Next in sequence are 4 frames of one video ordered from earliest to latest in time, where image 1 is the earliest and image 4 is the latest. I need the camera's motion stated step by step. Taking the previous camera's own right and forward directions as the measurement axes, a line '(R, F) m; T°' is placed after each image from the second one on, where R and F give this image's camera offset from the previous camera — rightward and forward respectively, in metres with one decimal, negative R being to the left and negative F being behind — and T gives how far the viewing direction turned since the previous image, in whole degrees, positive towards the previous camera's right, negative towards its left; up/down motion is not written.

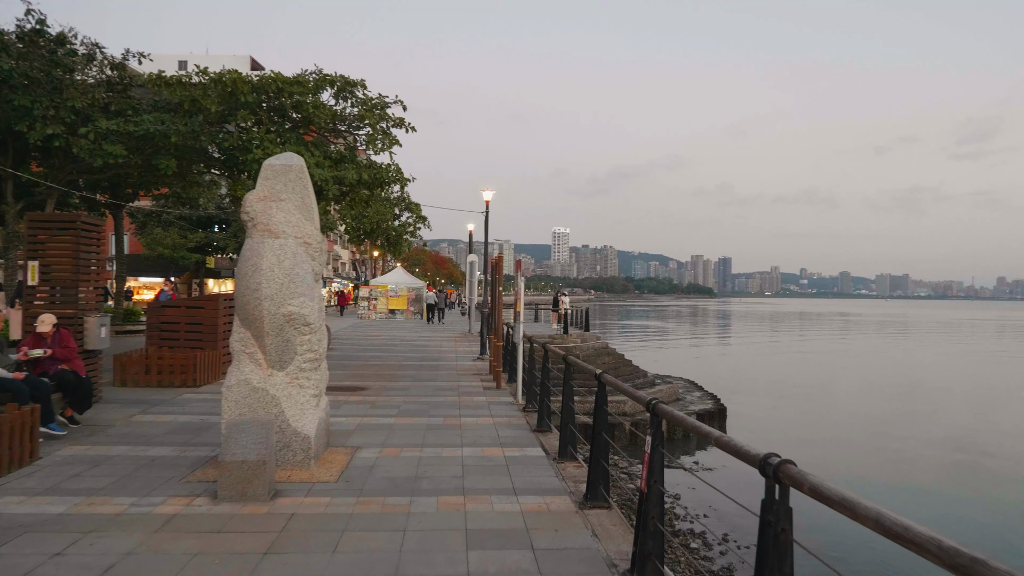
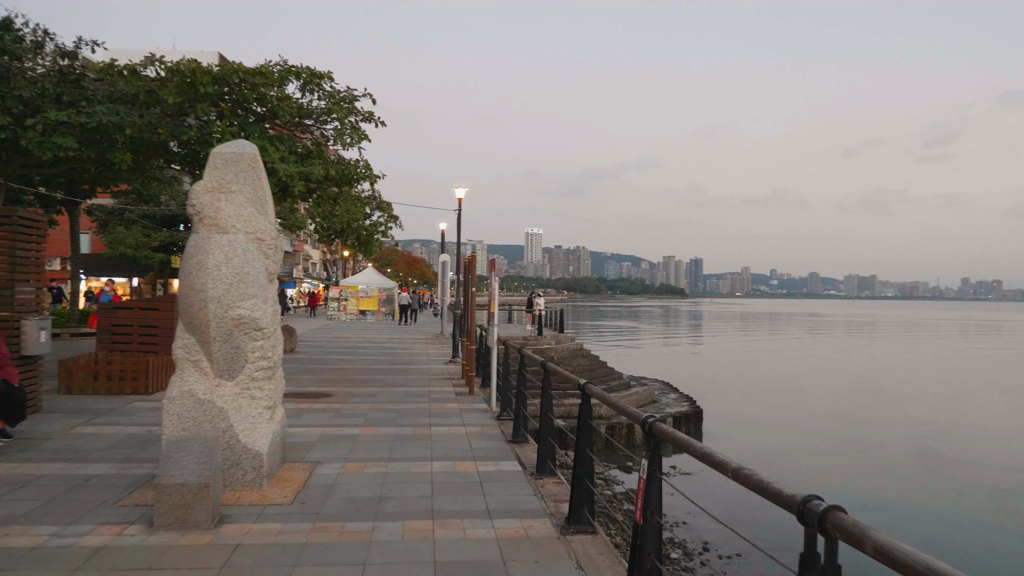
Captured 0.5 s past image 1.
(0.0, +0.6) m; +2°
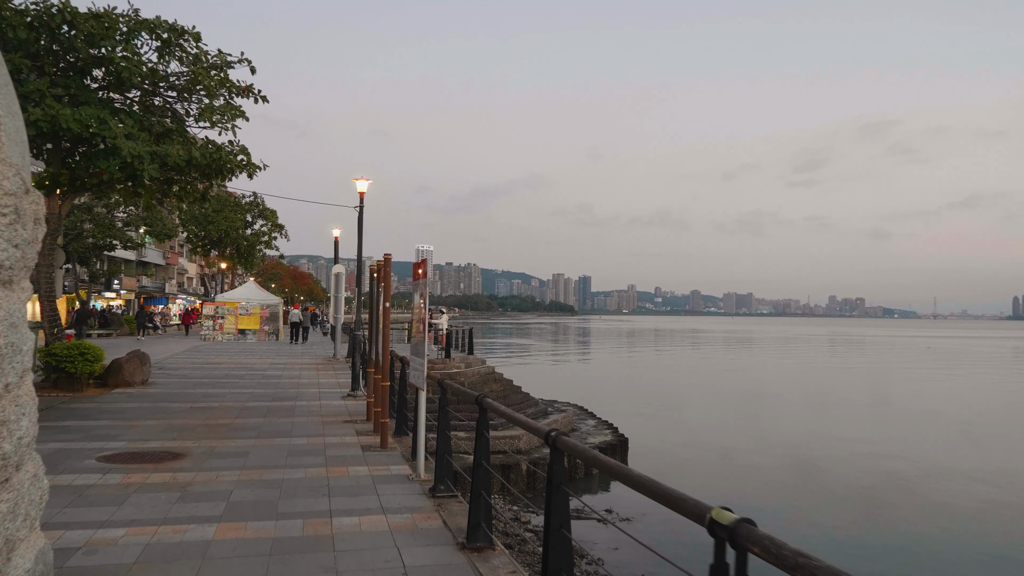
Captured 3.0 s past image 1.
(-0.4, +2.9) m; +8°
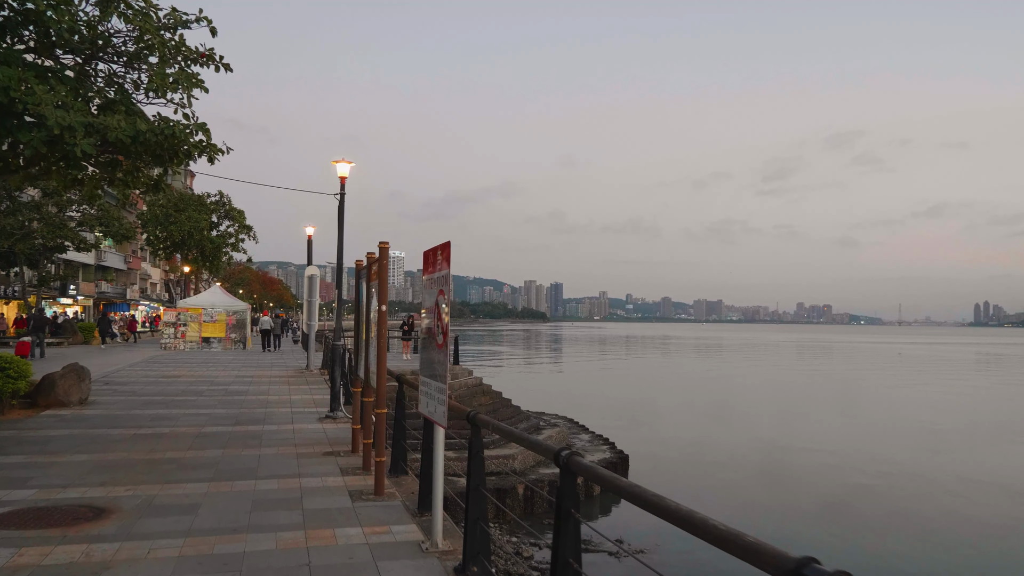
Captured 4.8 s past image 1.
(-0.5, +1.9) m; +2°
